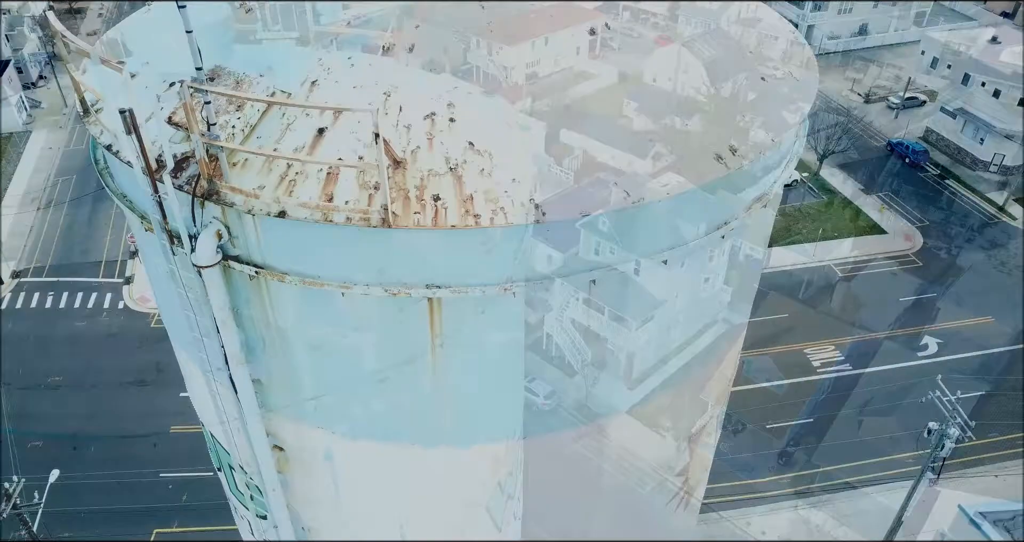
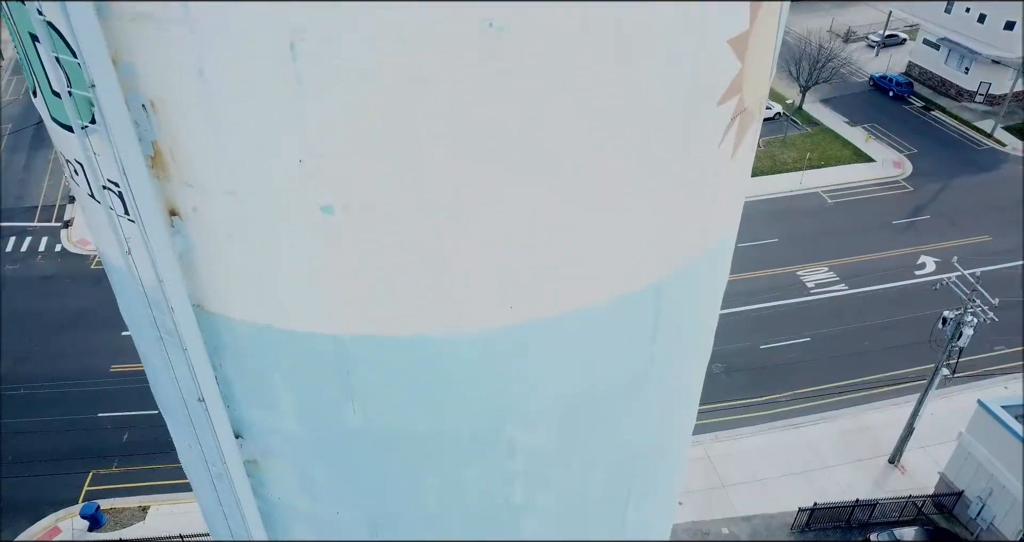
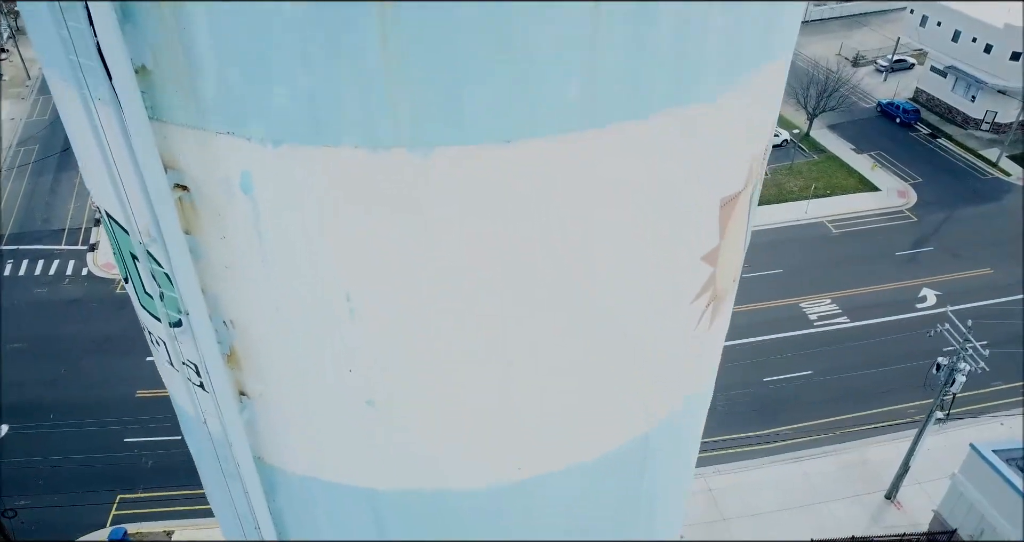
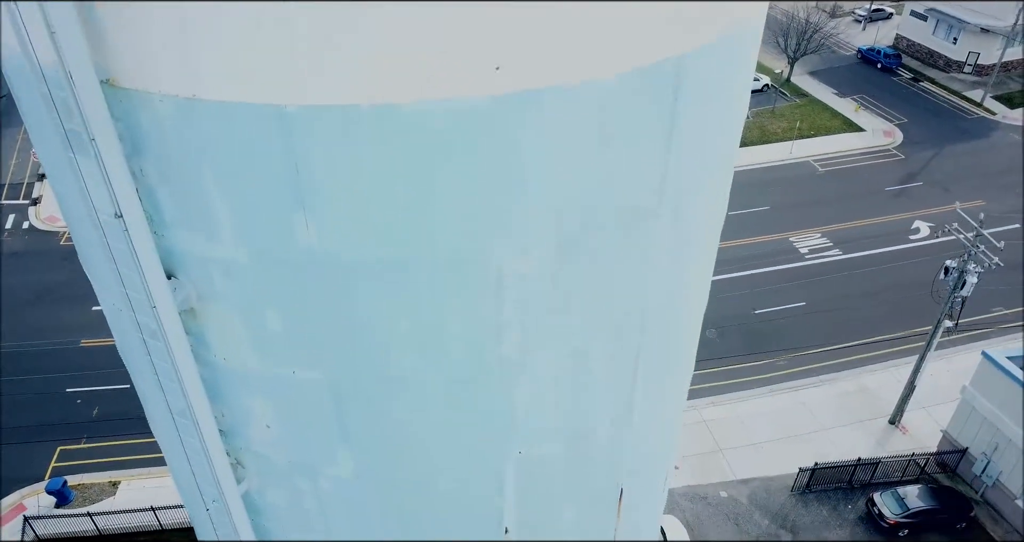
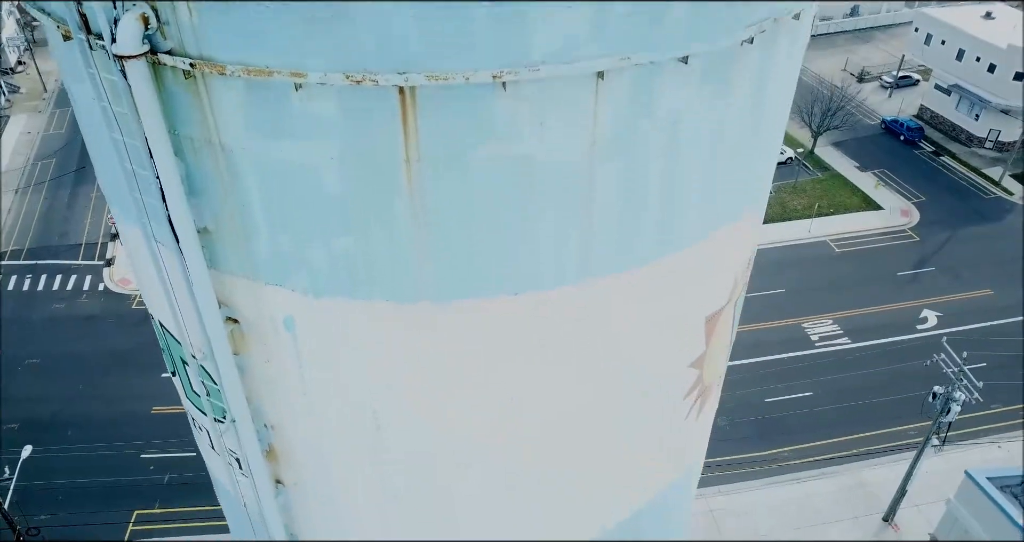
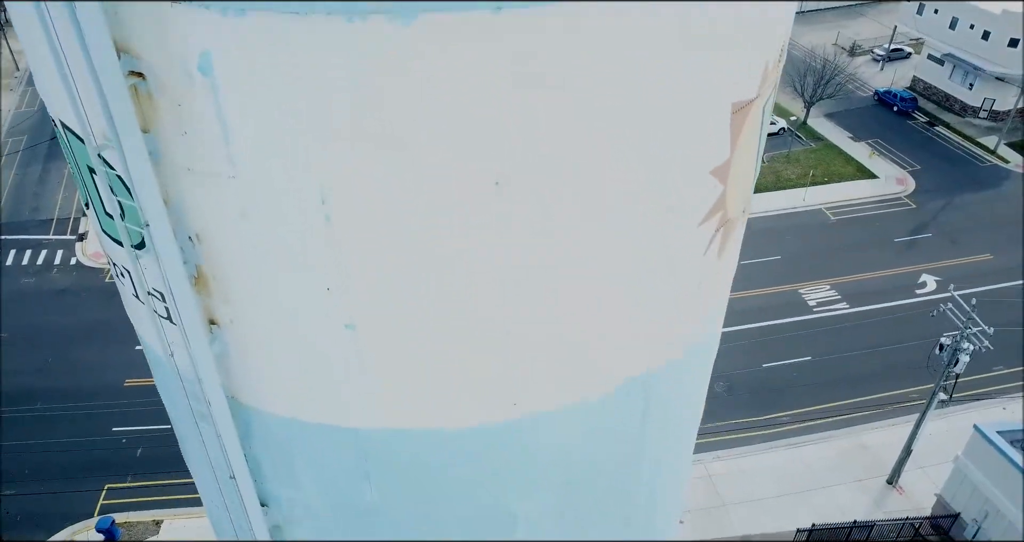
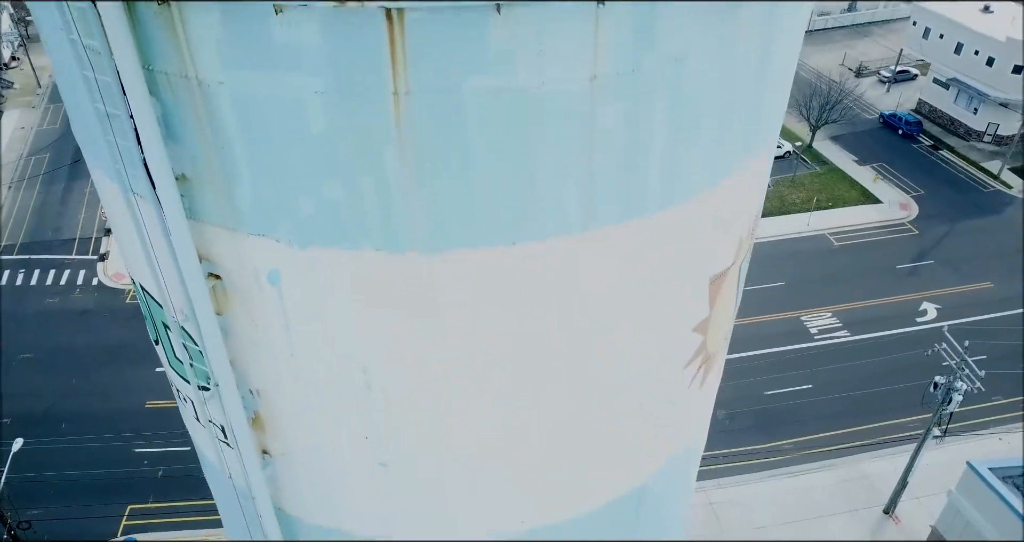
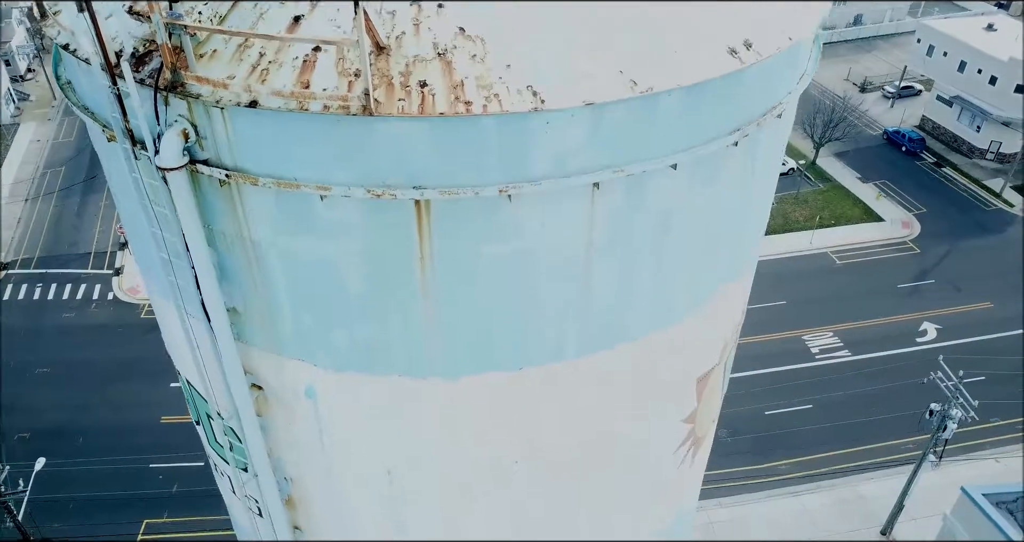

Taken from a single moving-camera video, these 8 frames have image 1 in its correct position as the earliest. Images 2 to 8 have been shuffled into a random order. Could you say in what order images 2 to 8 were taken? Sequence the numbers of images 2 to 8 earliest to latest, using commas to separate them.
8, 5, 7, 3, 6, 2, 4
